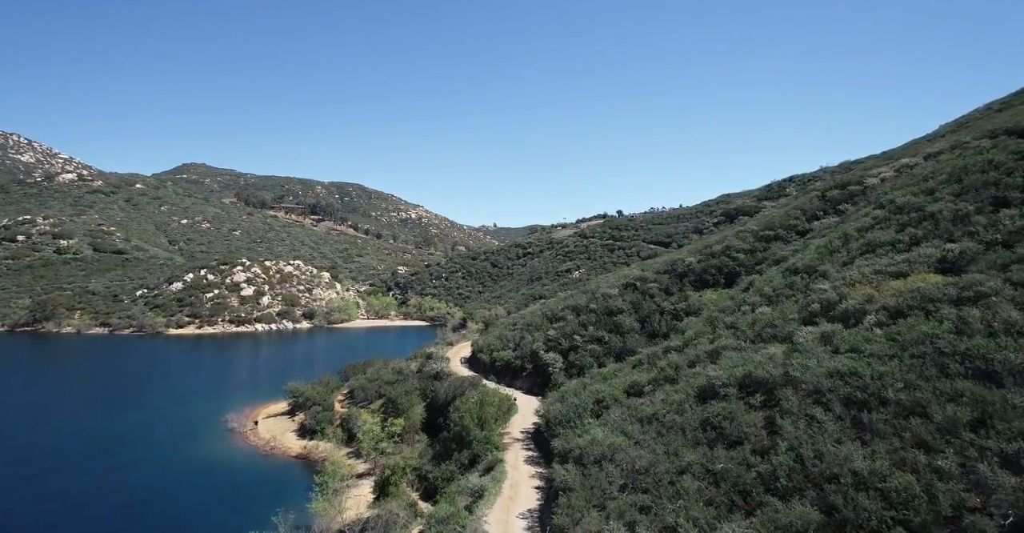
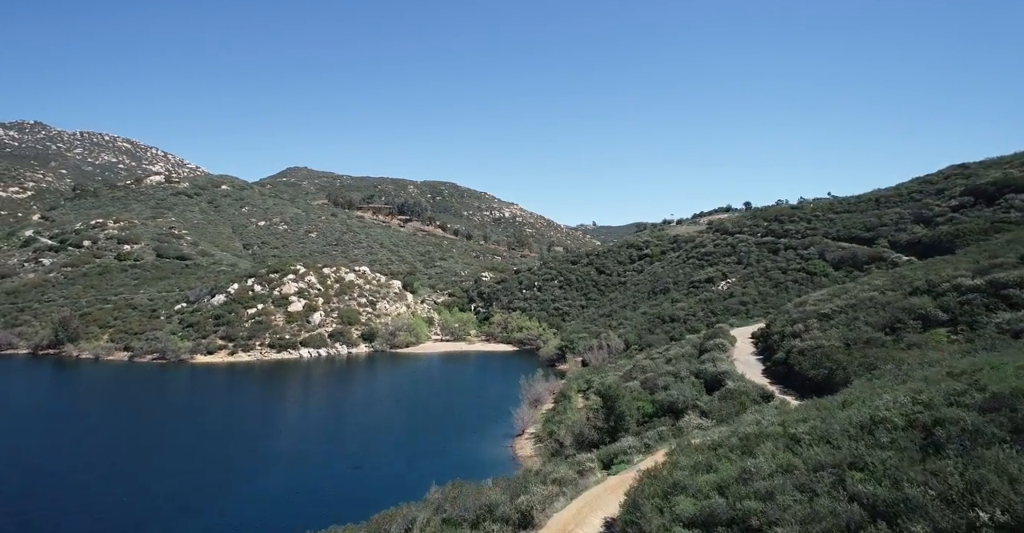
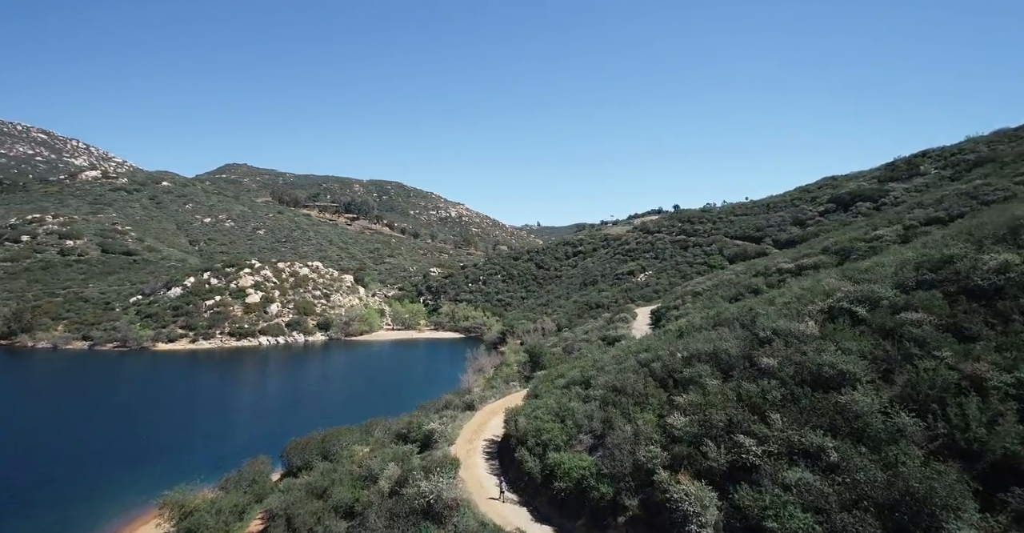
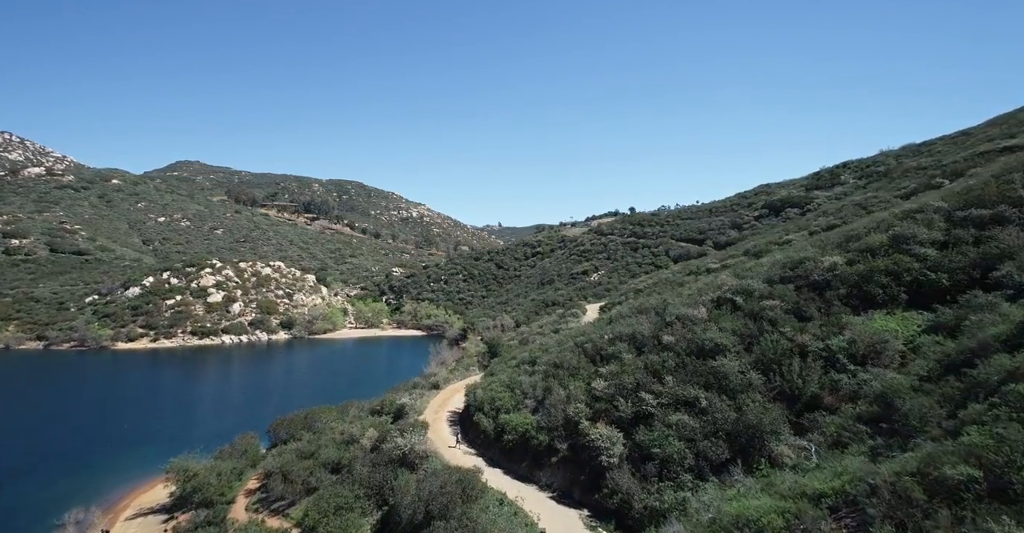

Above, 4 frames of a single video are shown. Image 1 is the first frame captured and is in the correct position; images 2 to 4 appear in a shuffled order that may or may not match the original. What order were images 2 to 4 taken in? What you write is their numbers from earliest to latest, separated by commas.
4, 3, 2
